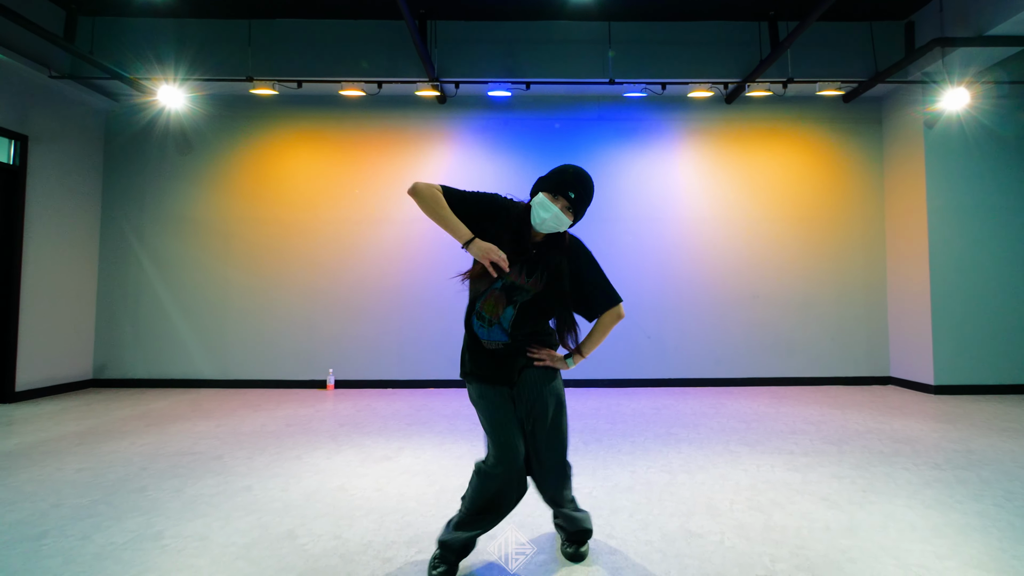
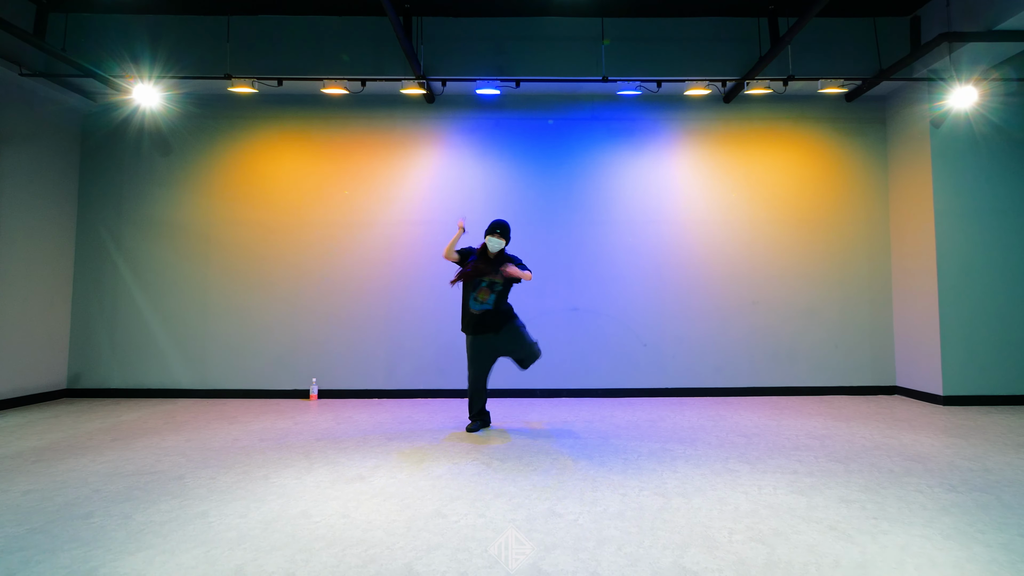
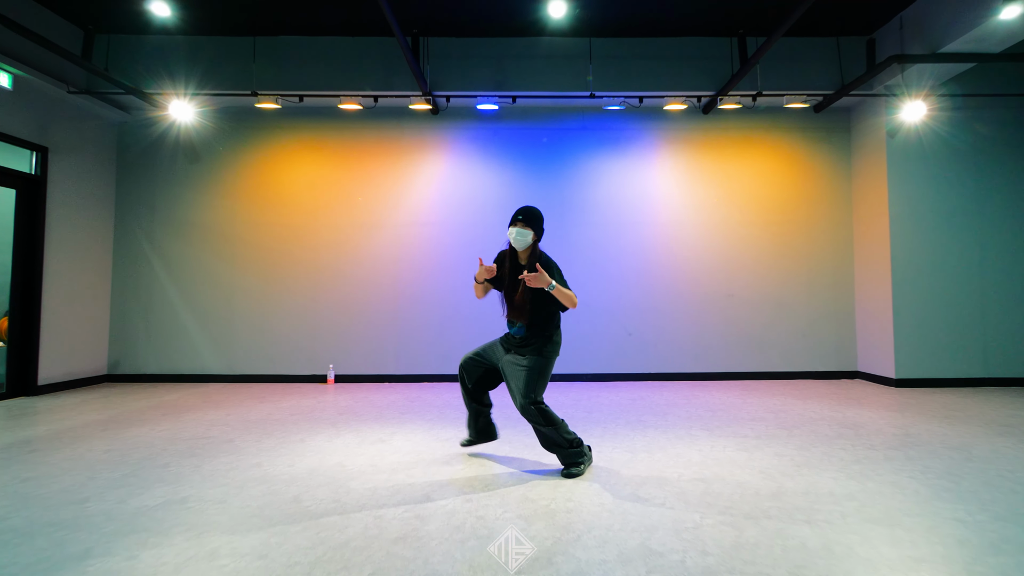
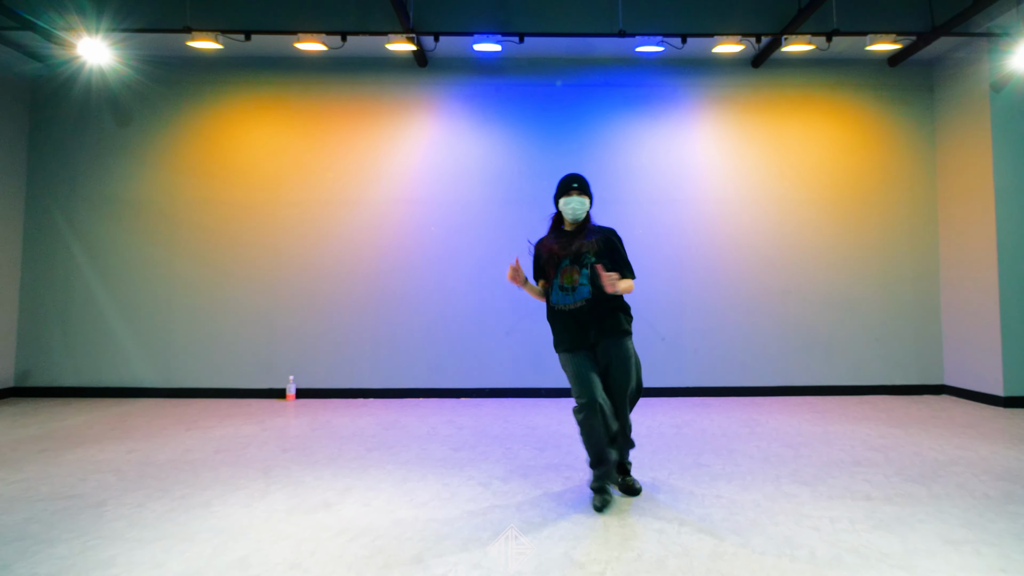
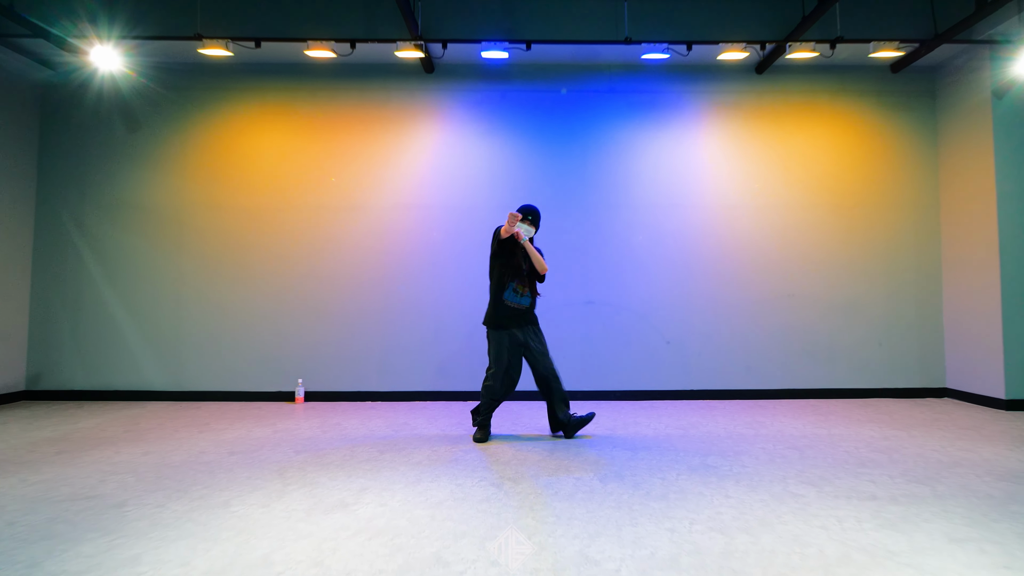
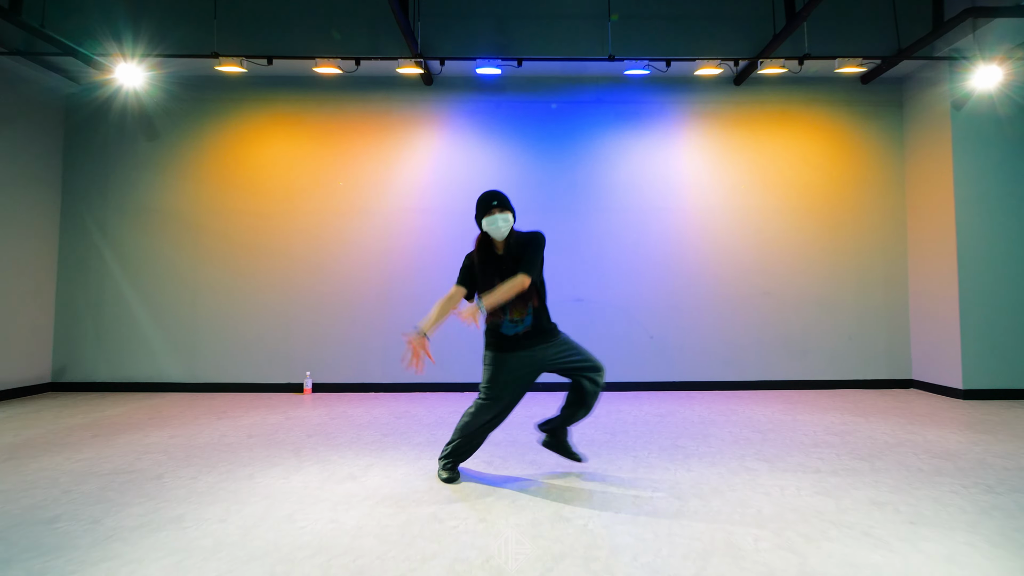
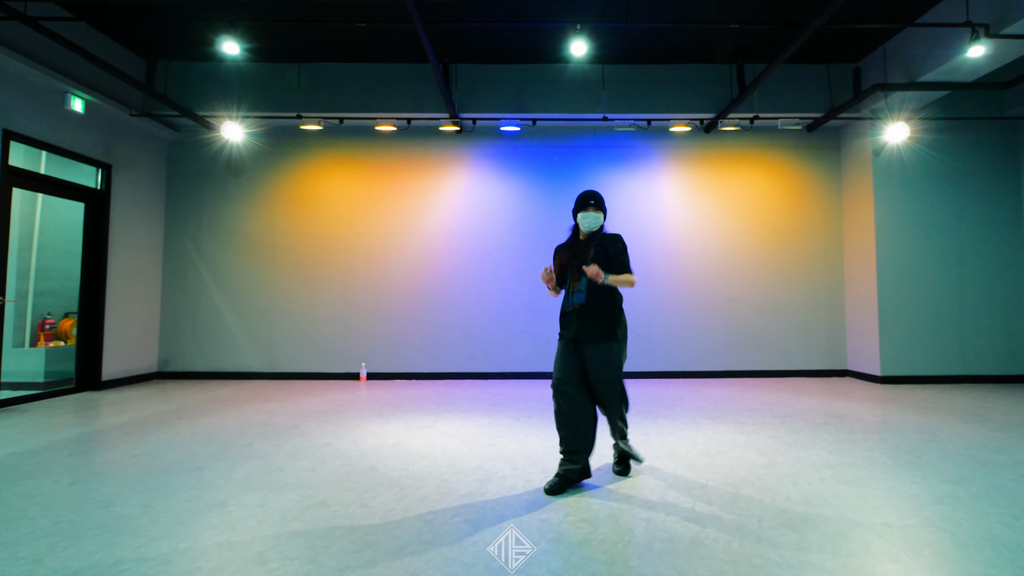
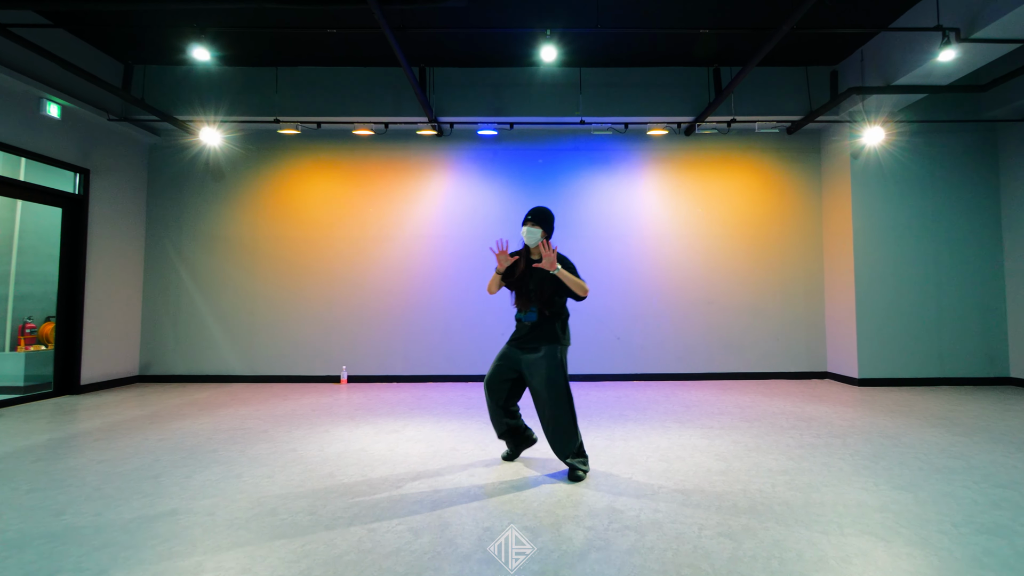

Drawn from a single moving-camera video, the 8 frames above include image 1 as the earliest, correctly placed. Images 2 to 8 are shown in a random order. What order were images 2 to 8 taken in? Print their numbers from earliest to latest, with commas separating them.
7, 8, 3, 6, 4, 2, 5
